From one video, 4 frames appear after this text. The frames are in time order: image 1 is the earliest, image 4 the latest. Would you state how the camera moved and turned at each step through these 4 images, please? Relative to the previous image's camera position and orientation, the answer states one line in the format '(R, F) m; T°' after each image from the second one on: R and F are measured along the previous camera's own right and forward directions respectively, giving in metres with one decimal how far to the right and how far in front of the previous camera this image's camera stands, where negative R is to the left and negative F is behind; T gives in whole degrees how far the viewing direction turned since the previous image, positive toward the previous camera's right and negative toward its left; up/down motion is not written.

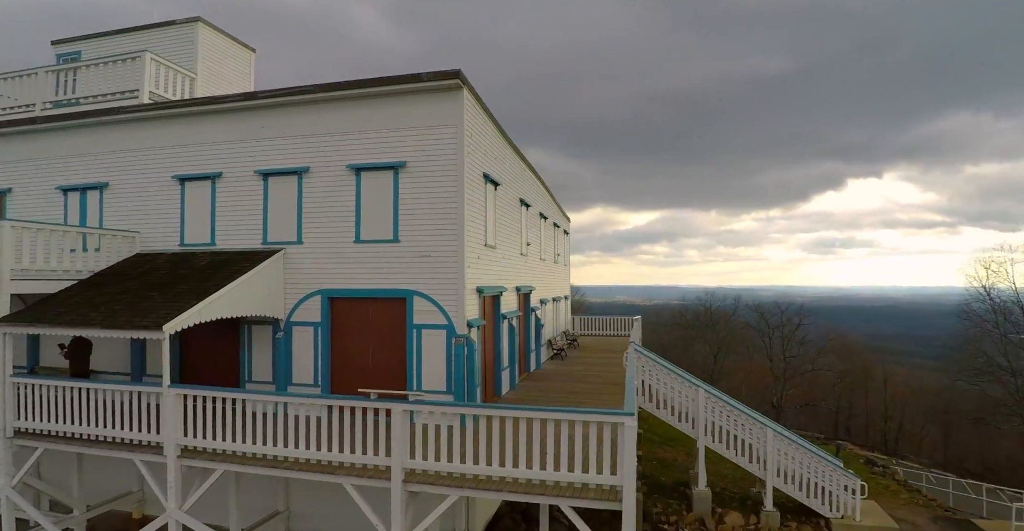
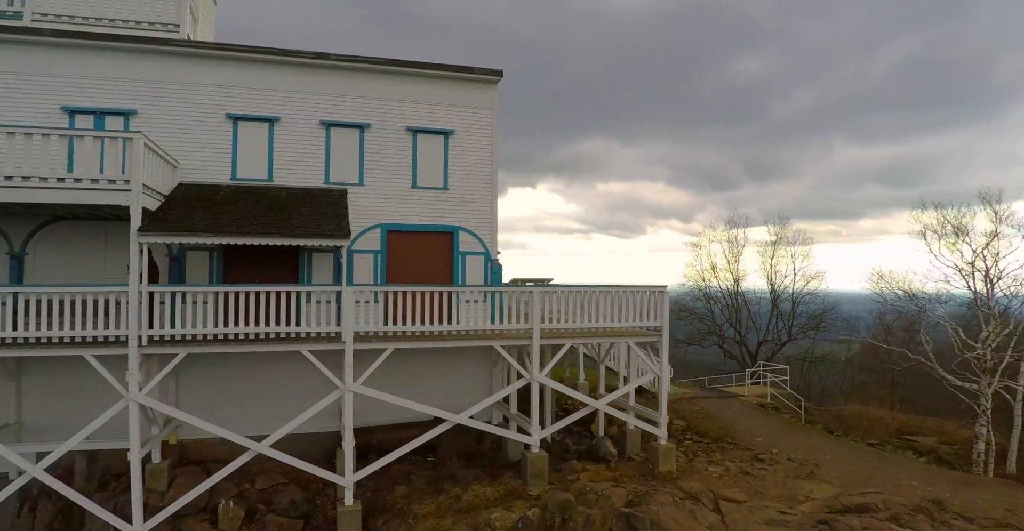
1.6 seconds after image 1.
(-7.6, -2.4) m; +29°
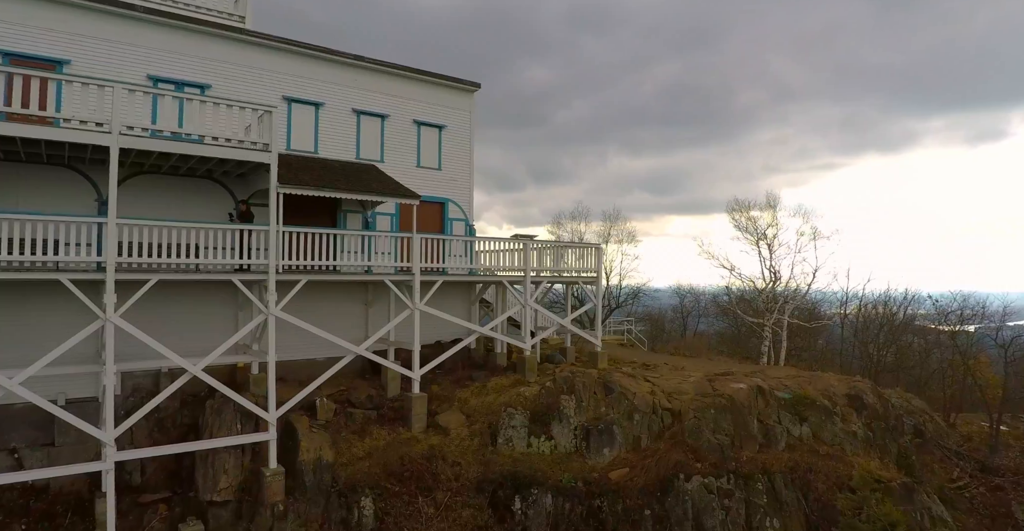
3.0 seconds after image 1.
(-5.7, -4.0) m; +19°
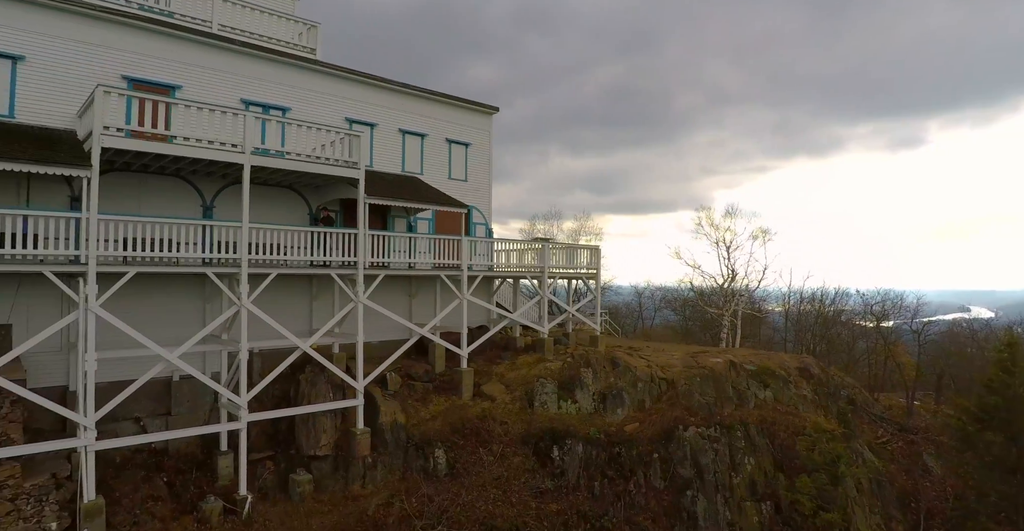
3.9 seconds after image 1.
(-2.6, -3.2) m; +5°
